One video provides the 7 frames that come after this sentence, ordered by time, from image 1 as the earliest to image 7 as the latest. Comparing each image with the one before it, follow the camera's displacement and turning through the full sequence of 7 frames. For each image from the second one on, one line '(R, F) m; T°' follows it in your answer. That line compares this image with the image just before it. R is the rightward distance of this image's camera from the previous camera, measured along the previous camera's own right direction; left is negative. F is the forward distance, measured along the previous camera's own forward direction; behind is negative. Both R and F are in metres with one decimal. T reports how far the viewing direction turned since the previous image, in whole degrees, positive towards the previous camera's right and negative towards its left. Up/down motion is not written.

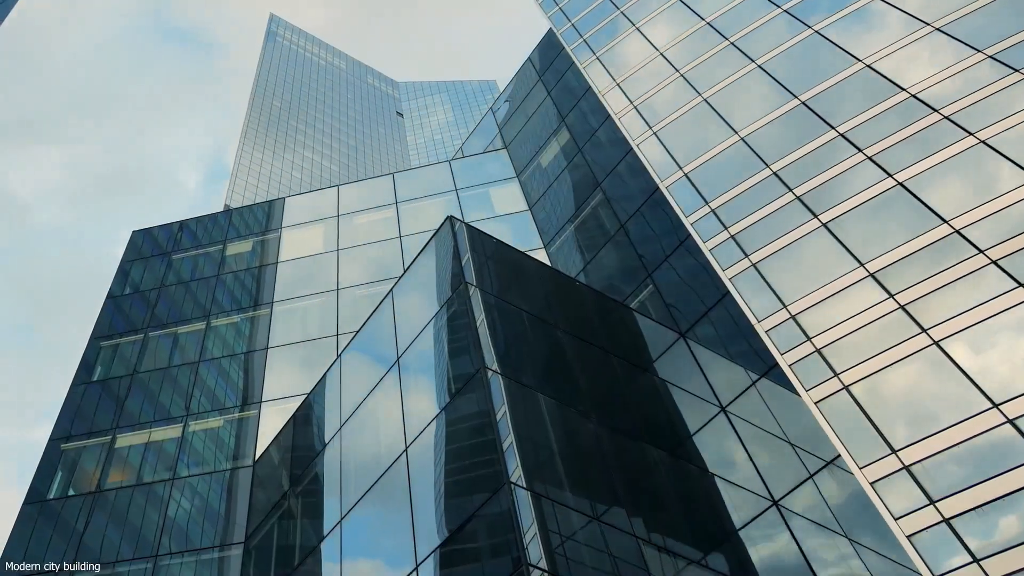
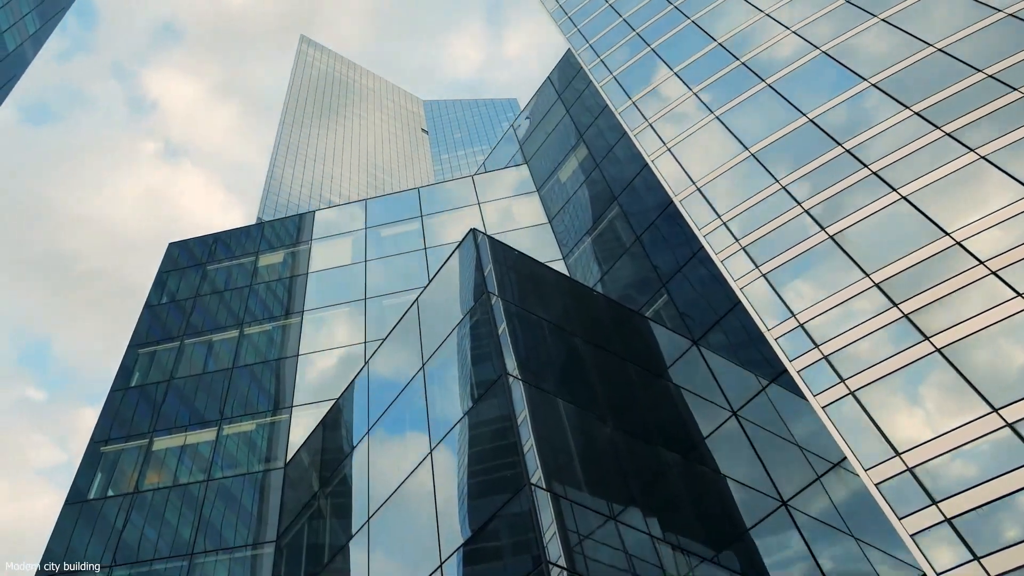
(-0.1, -1.0) m; -1°
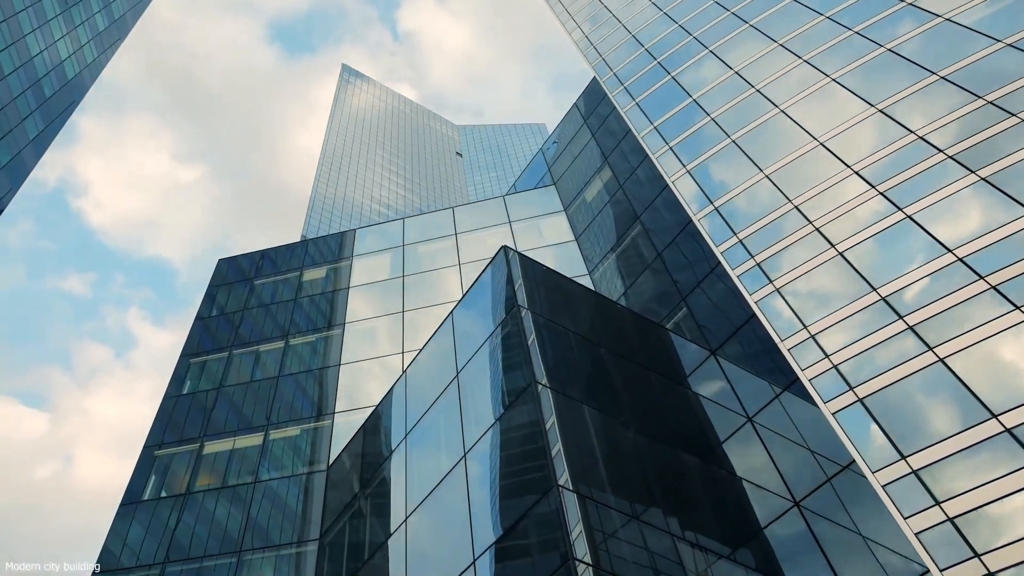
(0.0, -1.6) m; -2°
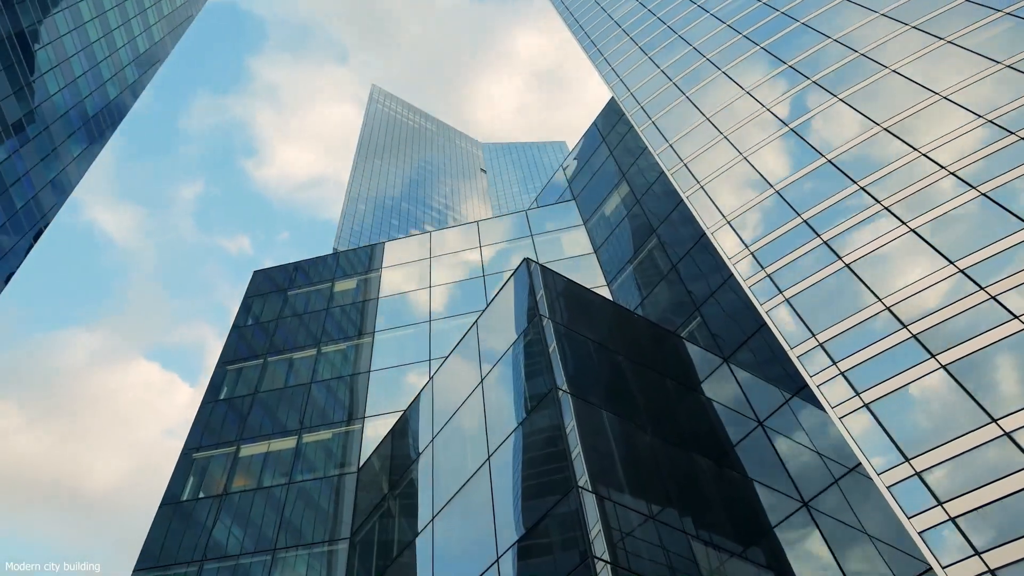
(0.0, -1.3) m; -2°
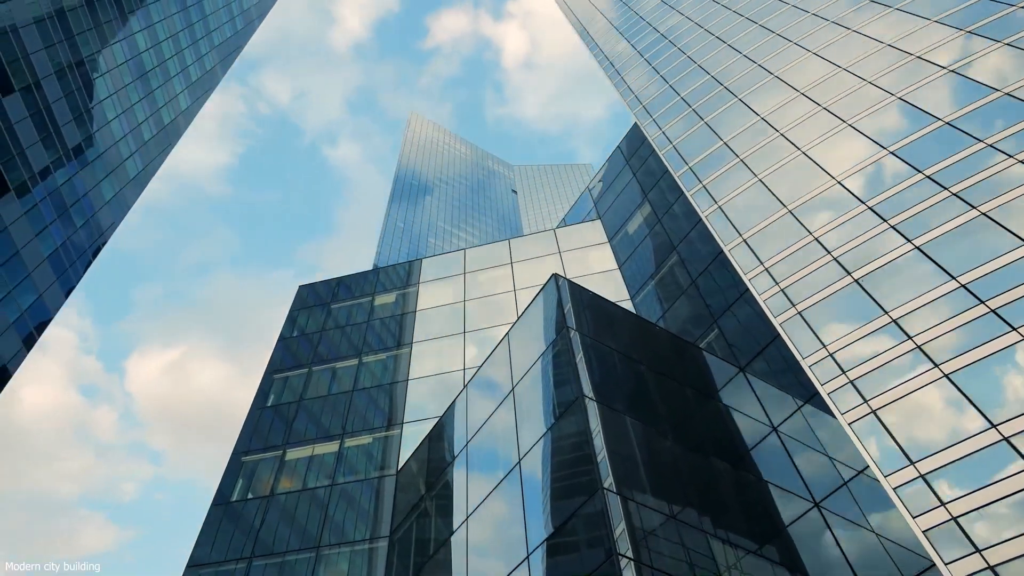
(0.0, -1.8) m; -2°
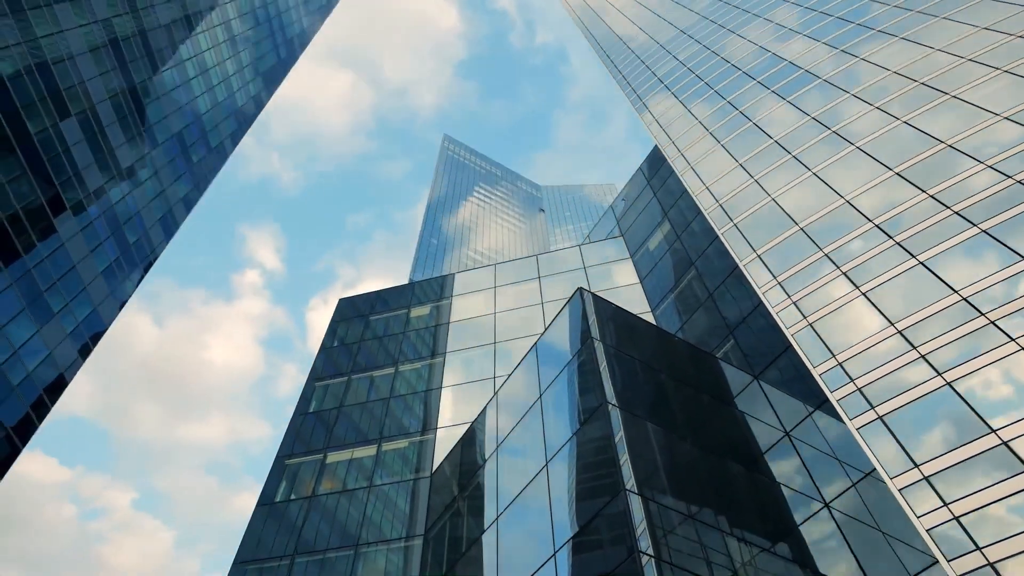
(+0.1, -1.9) m; -2°
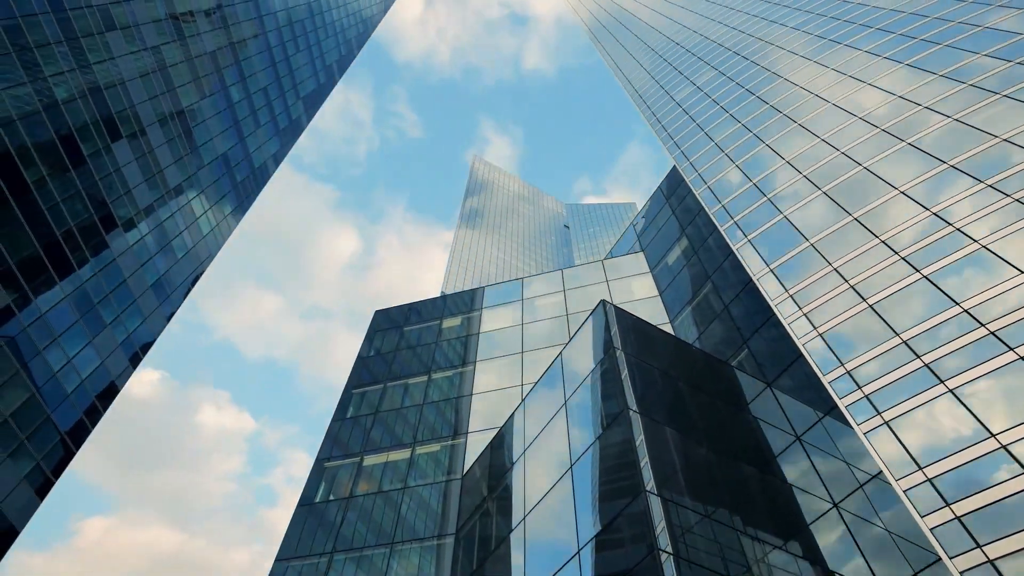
(+0.1, -1.9) m; -2°
